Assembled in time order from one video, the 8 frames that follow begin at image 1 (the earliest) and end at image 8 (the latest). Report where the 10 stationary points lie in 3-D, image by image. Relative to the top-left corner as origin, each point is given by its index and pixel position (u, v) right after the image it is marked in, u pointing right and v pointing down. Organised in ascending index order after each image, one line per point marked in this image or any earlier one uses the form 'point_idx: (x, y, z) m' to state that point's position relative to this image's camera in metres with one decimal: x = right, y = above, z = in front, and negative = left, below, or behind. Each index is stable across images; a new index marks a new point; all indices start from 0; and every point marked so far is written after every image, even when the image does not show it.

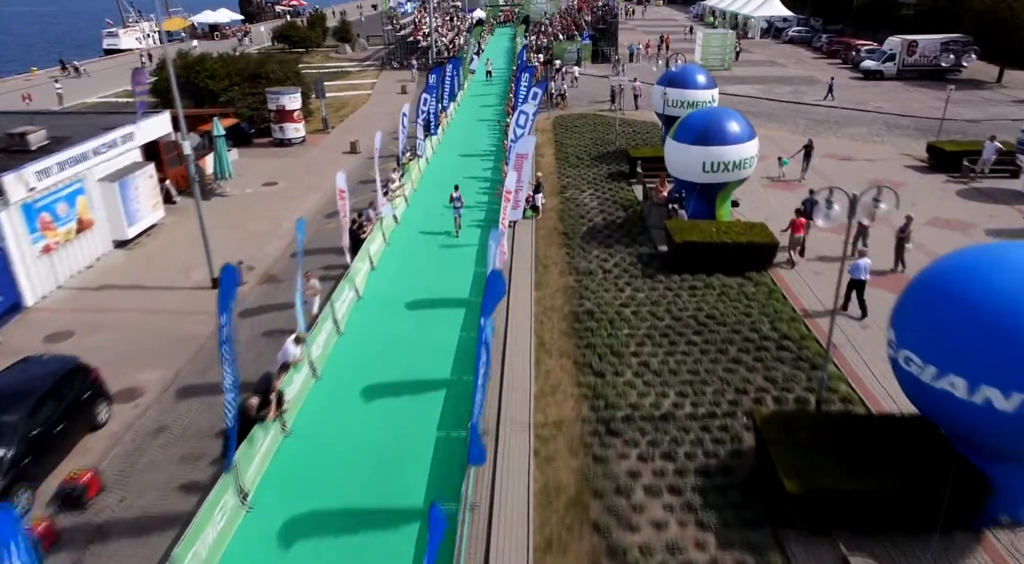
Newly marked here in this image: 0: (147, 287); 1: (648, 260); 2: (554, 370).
0: (-8.3, -0.1, +15.7) m
1: (+3.2, +0.5, +16.3) m
2: (+0.8, -1.6, +12.3) m
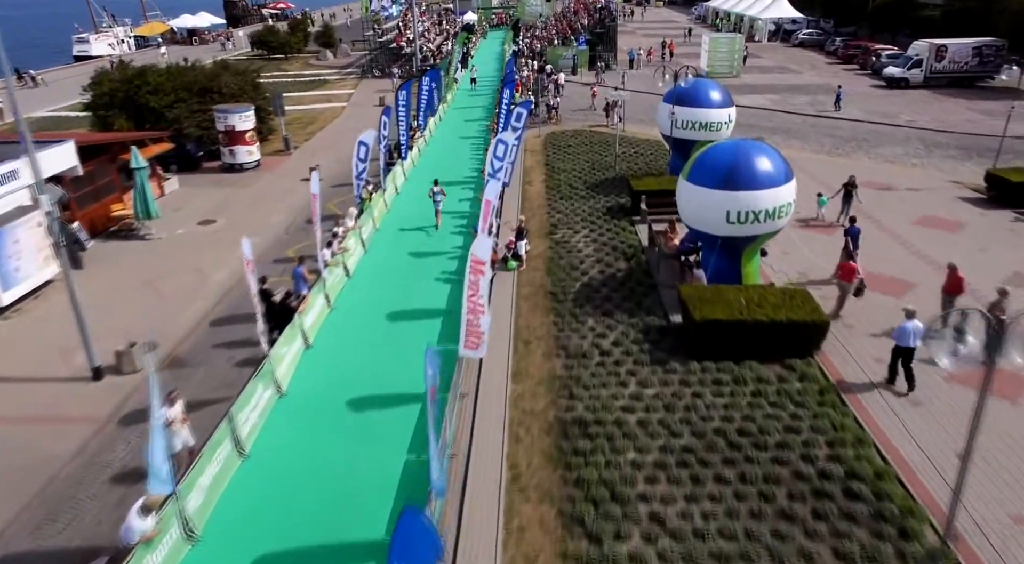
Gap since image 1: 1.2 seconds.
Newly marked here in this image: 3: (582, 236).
0: (-8.8, -1.7, +12.1) m
1: (+2.7, -1.0, +12.7) m
2: (+0.2, -3.1, +8.7) m
3: (+1.8, +1.2, +17.9) m
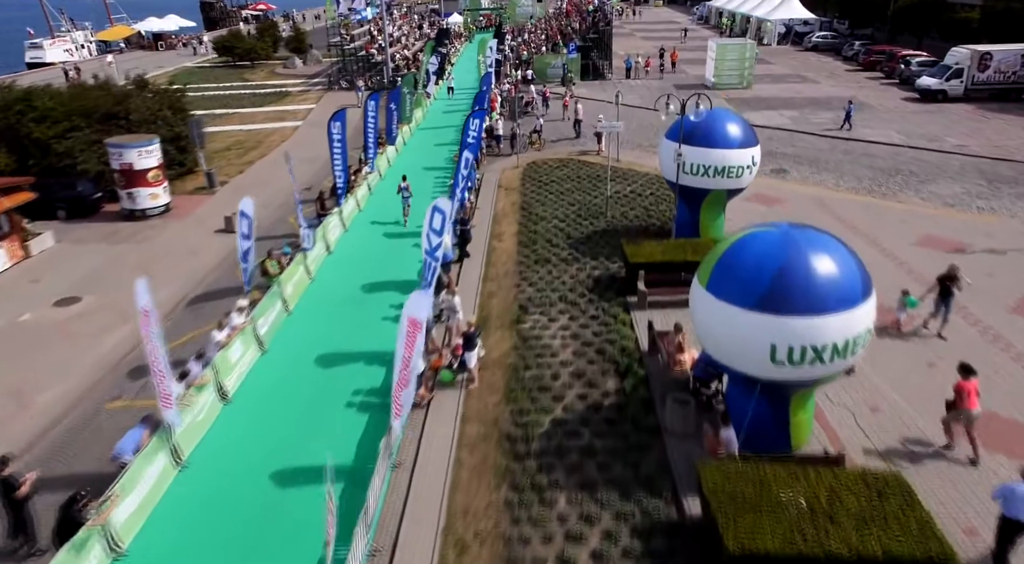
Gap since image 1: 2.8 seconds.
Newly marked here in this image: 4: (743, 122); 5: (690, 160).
0: (-9.7, -3.8, +7.4) m
1: (+1.8, -3.1, +8.0) m
2: (-0.6, -5.2, +4.0) m
3: (+0.9, -0.9, +13.2) m
4: (+5.2, +3.6, +15.6) m
5: (+3.9, +2.7, +15.3) m
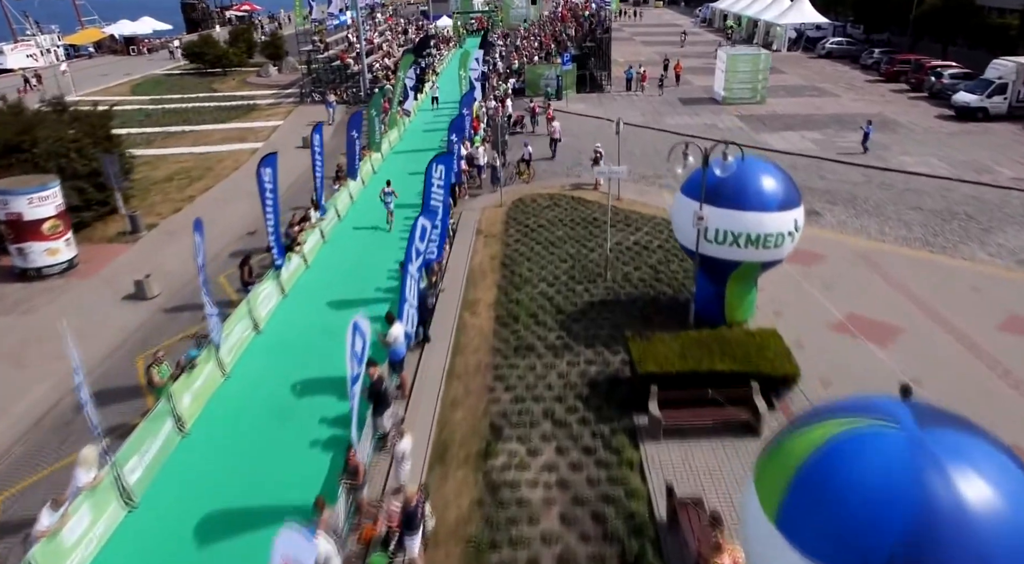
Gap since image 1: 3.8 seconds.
0: (-10.1, -5.5, +3.9) m
1: (+1.3, -4.8, +4.5) m
2: (-1.1, -6.9, +0.5) m
3: (+0.4, -2.6, +9.6) m
4: (+4.7, +1.9, +12.0) m
5: (+3.4, +1.0, +11.7) m
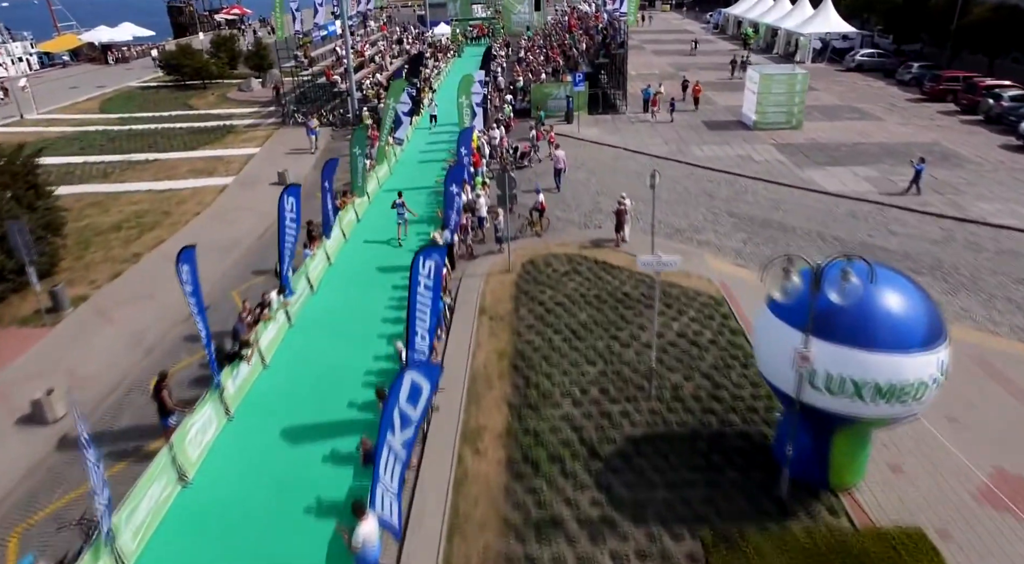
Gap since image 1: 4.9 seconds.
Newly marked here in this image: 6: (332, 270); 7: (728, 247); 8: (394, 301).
0: (-9.9, -7.5, +0.2) m
1: (+1.6, -6.8, +0.9) m
2: (-0.8, -8.9, -3.1) m
3: (+0.6, -4.6, +6.0) m
4: (+4.9, -0.1, +8.4) m
5: (+3.7, -1.0, +8.1) m
6: (-4.5, +0.3, +17.5) m
7: (+5.5, +0.9, +17.7) m
8: (-2.7, -0.4, +15.8) m
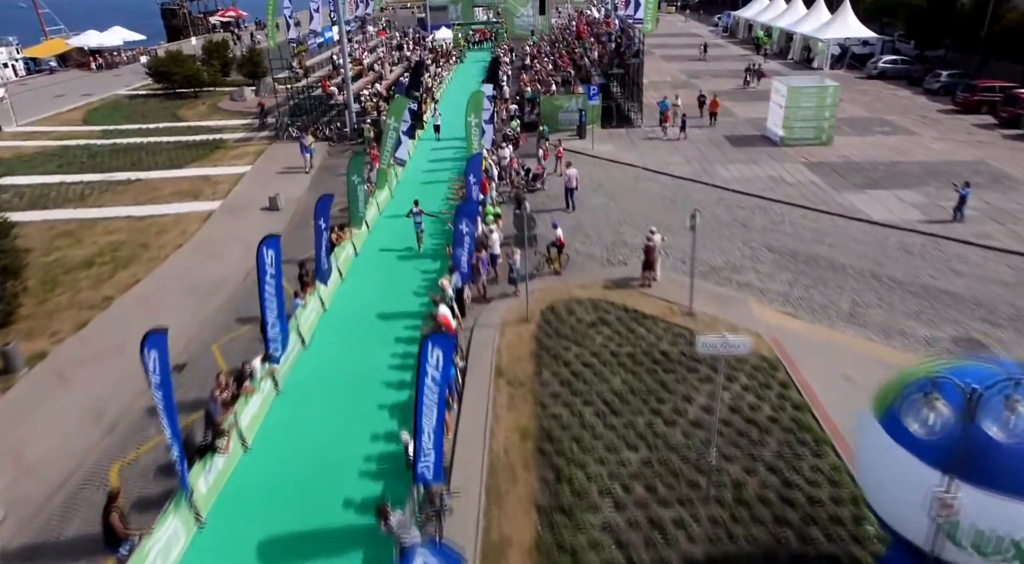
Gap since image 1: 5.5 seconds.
0: (-9.4, -8.6, -1.8) m
1: (+2.0, -7.9, -1.1) m
2: (-0.4, -10.0, -5.1) m
3: (+1.1, -5.7, +4.0) m
4: (+5.4, -1.2, +6.4) m
5: (+4.1, -2.1, +6.1) m
6: (-4.1, -0.8, +15.5) m
7: (+5.9, -0.2, +15.7) m
8: (-2.3, -1.5, +13.8) m
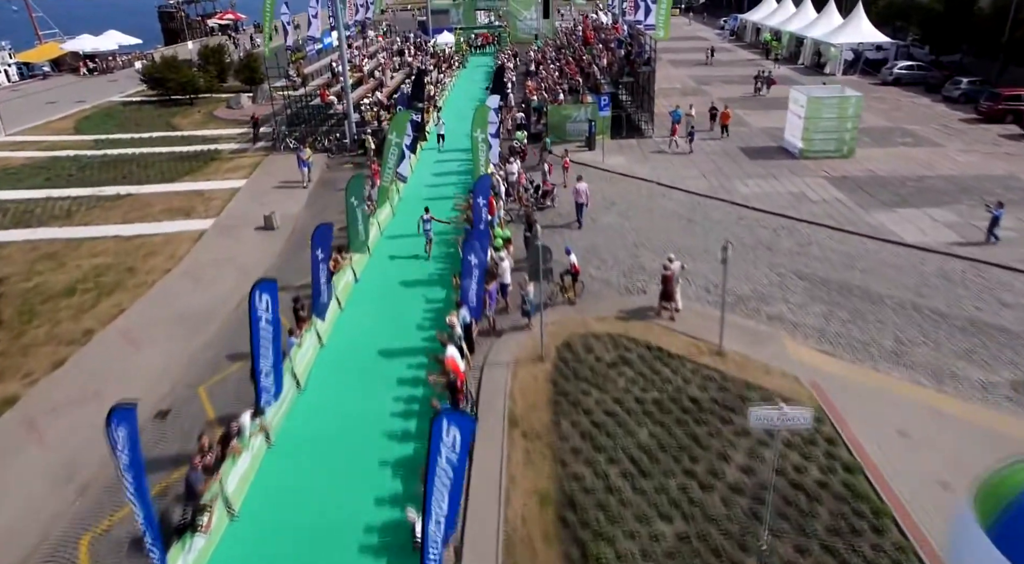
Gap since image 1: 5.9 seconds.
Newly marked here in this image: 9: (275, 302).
0: (-9.2, -9.3, -3.0) m
1: (+2.3, -8.6, -2.3) m
2: (-0.1, -10.7, -6.3) m
3: (+1.3, -6.4, +2.8) m
4: (+5.6, -1.9, +5.2) m
5: (+4.3, -2.8, +4.9) m
6: (-3.9, -1.5, +14.3) m
7: (+6.2, -0.9, +14.5) m
8: (-2.0, -2.2, +12.6) m
9: (-3.9, -0.1, +11.2) m
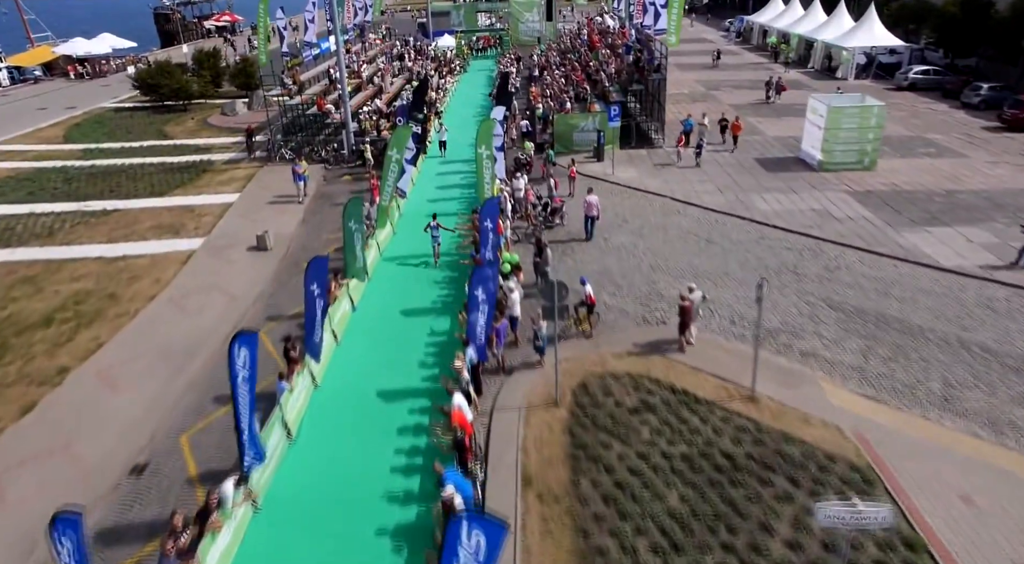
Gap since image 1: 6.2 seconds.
0: (-8.9, -10.0, -4.2) m
1: (+2.5, -9.3, -3.5) m
2: (+0.1, -11.4, -7.5) m
3: (+1.5, -7.1, +1.6) m
4: (+5.8, -2.6, +4.0) m
5: (+4.6, -3.5, +3.7) m
6: (-3.7, -2.2, +13.1) m
7: (+6.4, -1.6, +13.3) m
8: (-1.8, -2.9, +11.4) m
9: (-3.7, -0.8, +10.0) m
